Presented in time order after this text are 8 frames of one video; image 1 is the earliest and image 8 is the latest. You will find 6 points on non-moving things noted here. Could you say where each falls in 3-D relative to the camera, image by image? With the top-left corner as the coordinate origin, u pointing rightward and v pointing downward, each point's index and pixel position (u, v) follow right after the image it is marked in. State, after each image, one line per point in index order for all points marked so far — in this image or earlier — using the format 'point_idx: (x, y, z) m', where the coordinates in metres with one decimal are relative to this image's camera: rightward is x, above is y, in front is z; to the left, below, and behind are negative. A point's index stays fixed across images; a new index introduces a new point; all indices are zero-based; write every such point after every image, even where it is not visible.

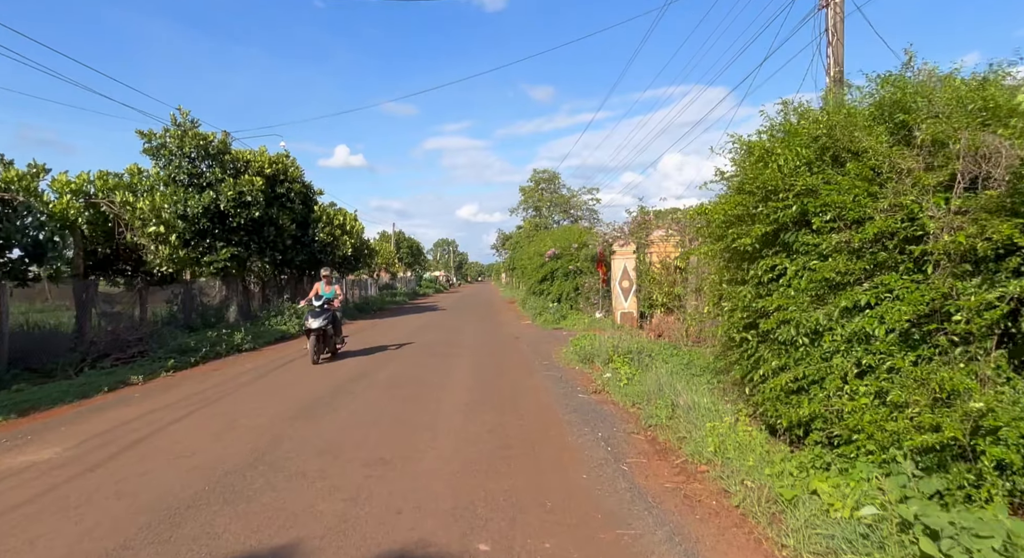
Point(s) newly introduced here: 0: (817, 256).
0: (+2.5, +0.2, +4.8) m
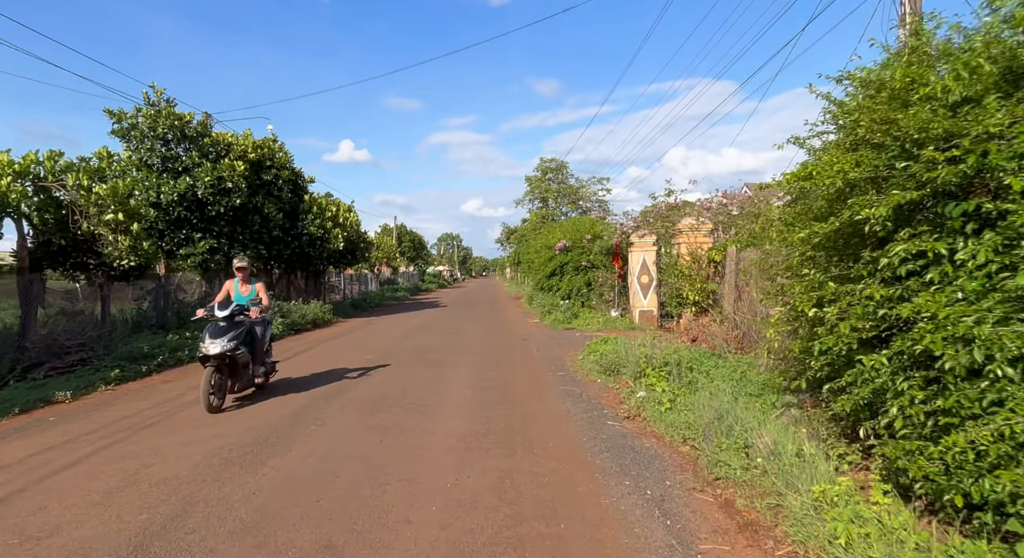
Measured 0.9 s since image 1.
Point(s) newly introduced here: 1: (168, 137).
0: (+2.5, +0.2, +3.1) m
1: (-9.7, +4.0, +16.9) m
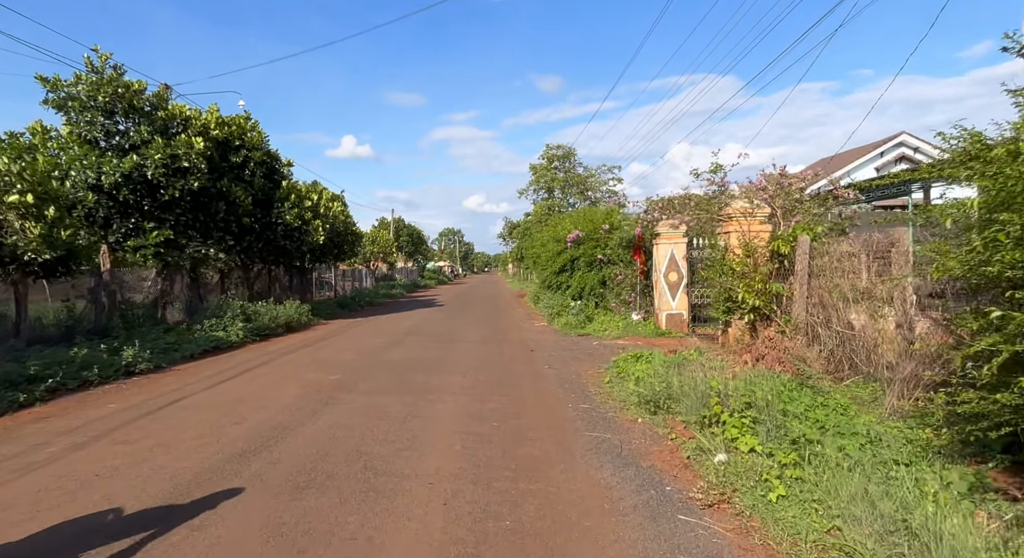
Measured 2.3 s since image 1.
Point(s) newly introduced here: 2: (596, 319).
0: (+2.6, +0.2, +0.5) m
1: (-9.6, +4.1, +14.4) m
2: (+2.2, -1.1, +15.5) m
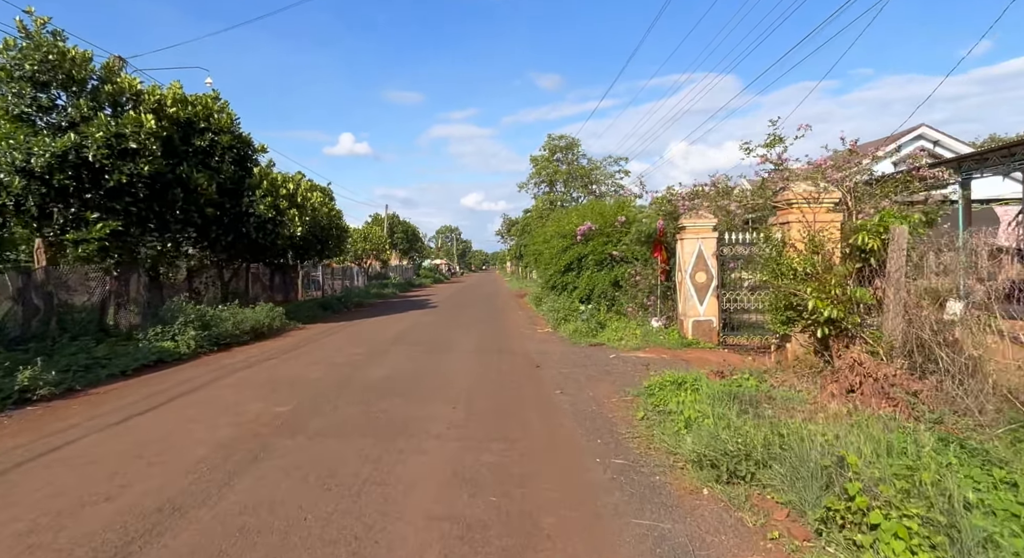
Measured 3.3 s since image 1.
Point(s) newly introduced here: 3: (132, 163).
0: (+2.7, +0.1, -1.4) m
1: (-9.6, +4.1, +12.4) m
2: (+2.2, -1.1, +13.5) m
3: (-8.1, +2.5, +12.8) m
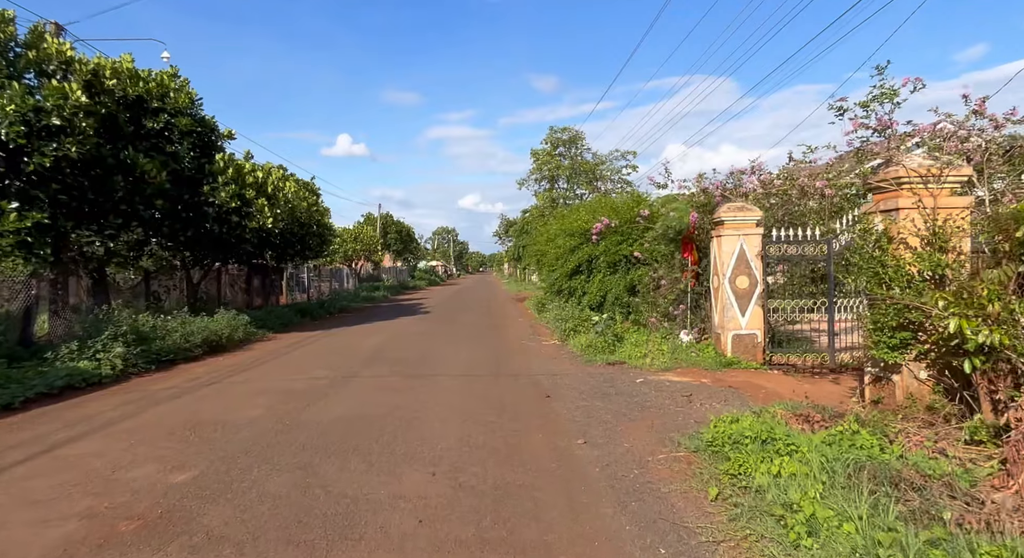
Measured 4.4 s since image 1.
0: (+2.7, +0.1, -3.5) m
1: (-9.5, +4.1, +10.2) m
2: (+2.2, -1.2, +11.4) m
3: (-8.0, +2.4, +10.6) m
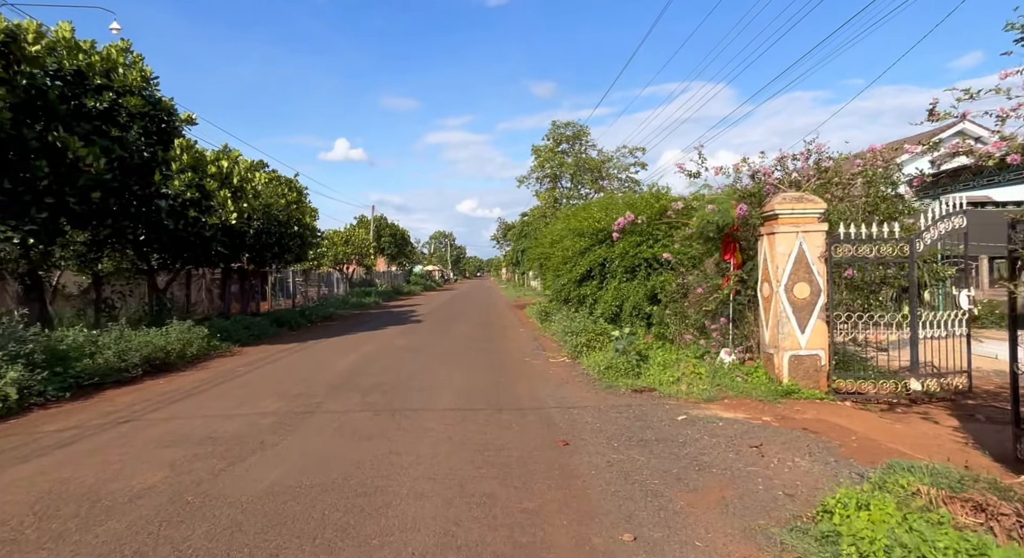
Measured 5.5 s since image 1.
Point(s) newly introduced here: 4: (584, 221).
0: (+2.8, +0.1, -5.5) m
1: (-9.5, +4.0, +8.3) m
2: (+2.3, -1.3, +9.5) m
3: (-8.0, +2.3, +8.7) m
4: (+1.6, +1.4, +14.1) m
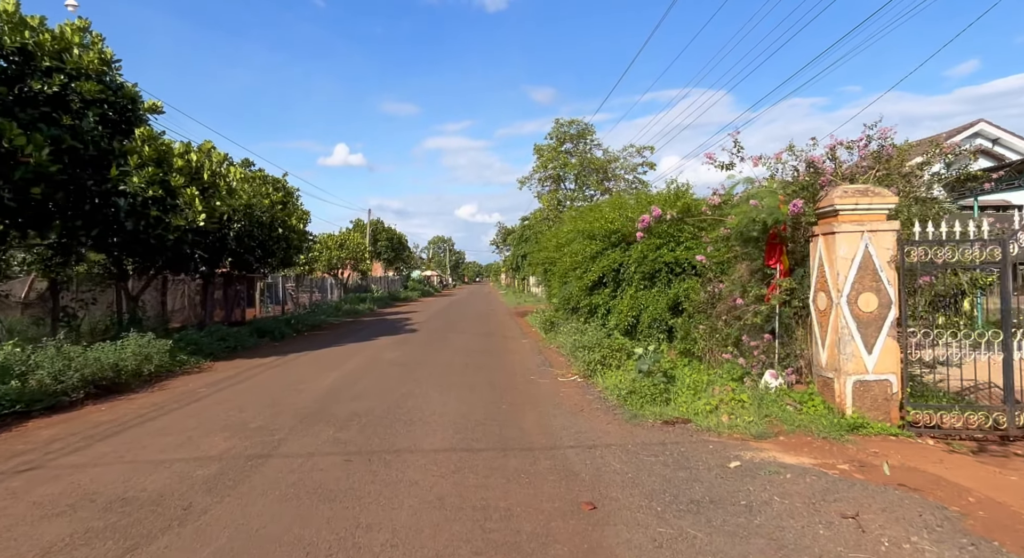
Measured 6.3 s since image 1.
0: (+2.9, +0.1, -6.9) m
1: (-9.4, +3.9, +6.9) m
2: (+2.3, -1.4, +8.1) m
3: (-7.9, +2.2, +7.3) m
4: (+1.7, +1.2, +12.7) m
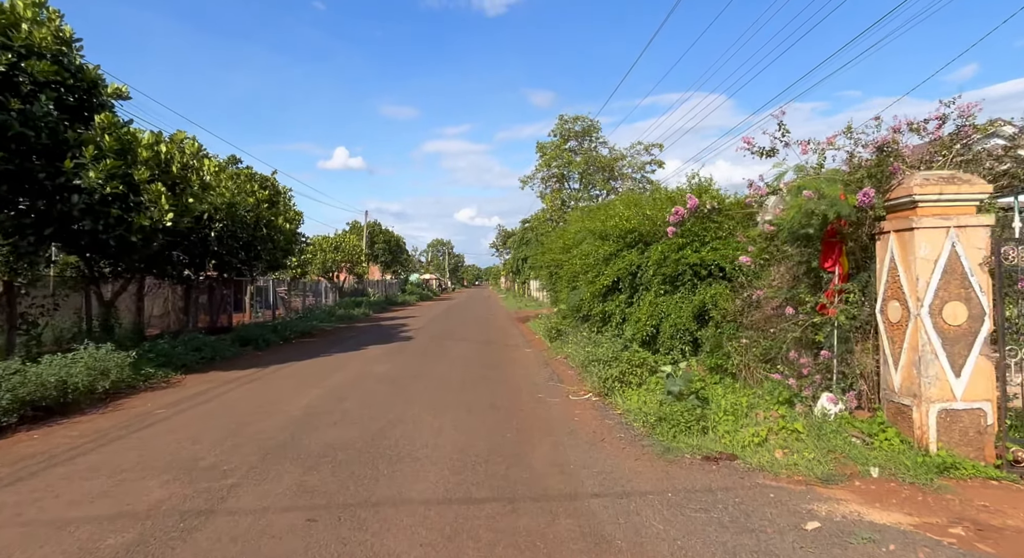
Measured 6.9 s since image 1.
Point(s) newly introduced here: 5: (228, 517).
0: (+3.0, +0.1, -8.1) m
1: (-9.3, +3.9, +5.7) m
2: (+2.4, -1.4, +6.9) m
3: (-7.8, +2.2, +6.1) m
4: (+1.8, +1.1, +11.5) m
5: (-1.9, -1.6, +4.1) m
